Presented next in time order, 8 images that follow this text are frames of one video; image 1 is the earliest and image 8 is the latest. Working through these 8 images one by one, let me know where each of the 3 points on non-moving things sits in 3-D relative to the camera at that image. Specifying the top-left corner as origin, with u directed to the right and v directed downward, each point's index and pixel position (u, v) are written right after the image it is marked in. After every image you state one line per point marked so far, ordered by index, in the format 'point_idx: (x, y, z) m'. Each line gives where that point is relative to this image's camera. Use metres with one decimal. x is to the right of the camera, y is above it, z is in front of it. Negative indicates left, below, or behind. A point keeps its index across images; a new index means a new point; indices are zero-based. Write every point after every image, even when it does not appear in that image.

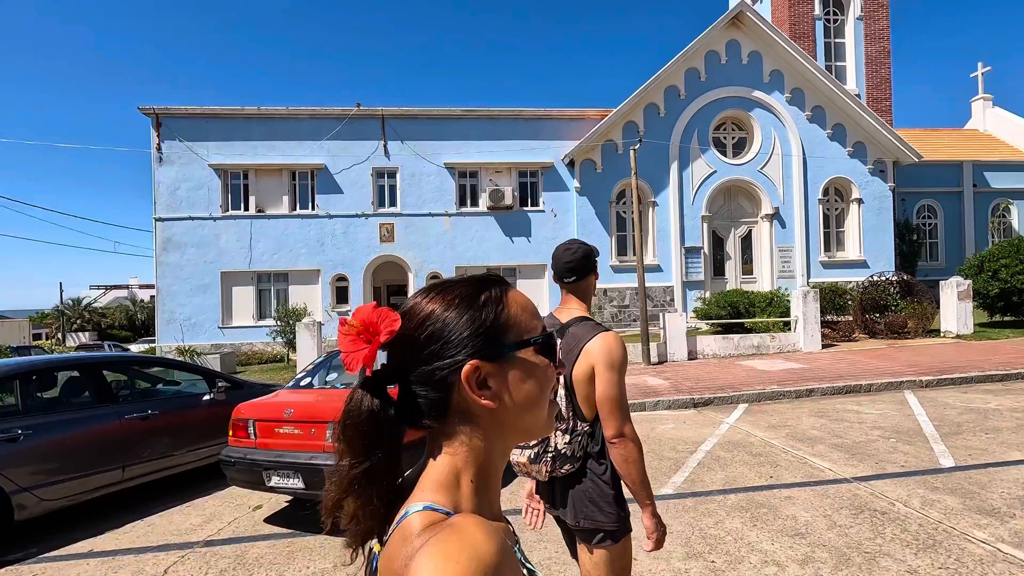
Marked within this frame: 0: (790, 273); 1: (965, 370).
0: (+9.7, +0.5, +18.6) m
1: (+7.7, -1.4, +9.1) m
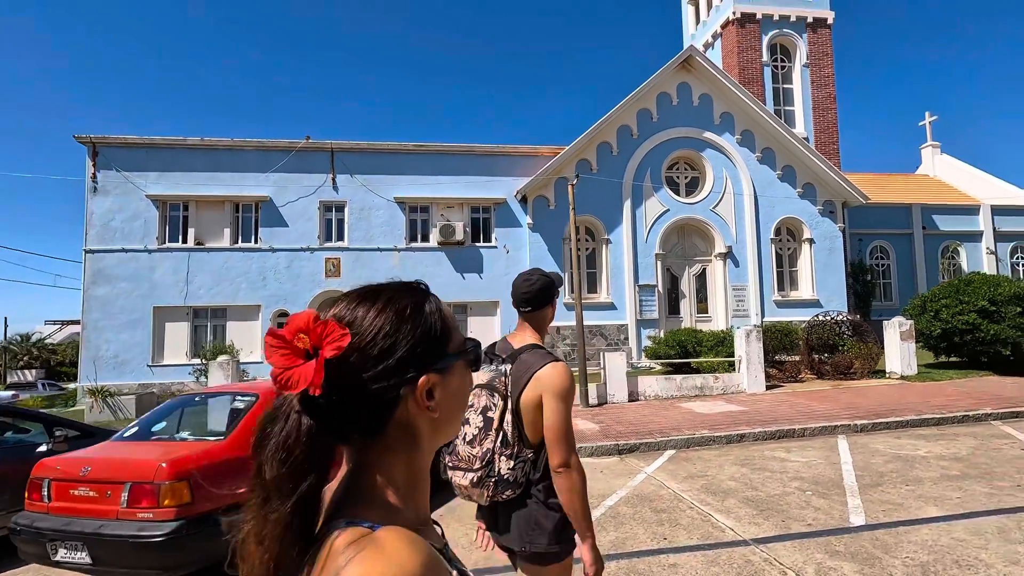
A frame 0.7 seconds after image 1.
0: (+8.0, -0.8, +18.5) m
1: (+6.4, -2.0, +8.8) m
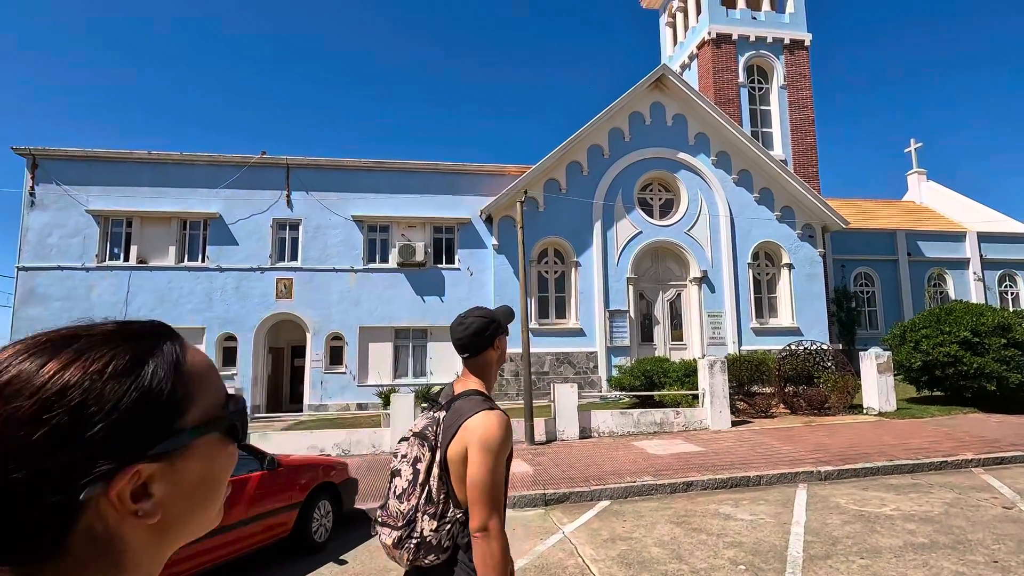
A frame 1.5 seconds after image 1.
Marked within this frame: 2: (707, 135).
0: (+6.9, -1.7, +17.6) m
1: (+5.3, -2.5, +7.8) m
2: (+6.7, +5.3, +18.5) m
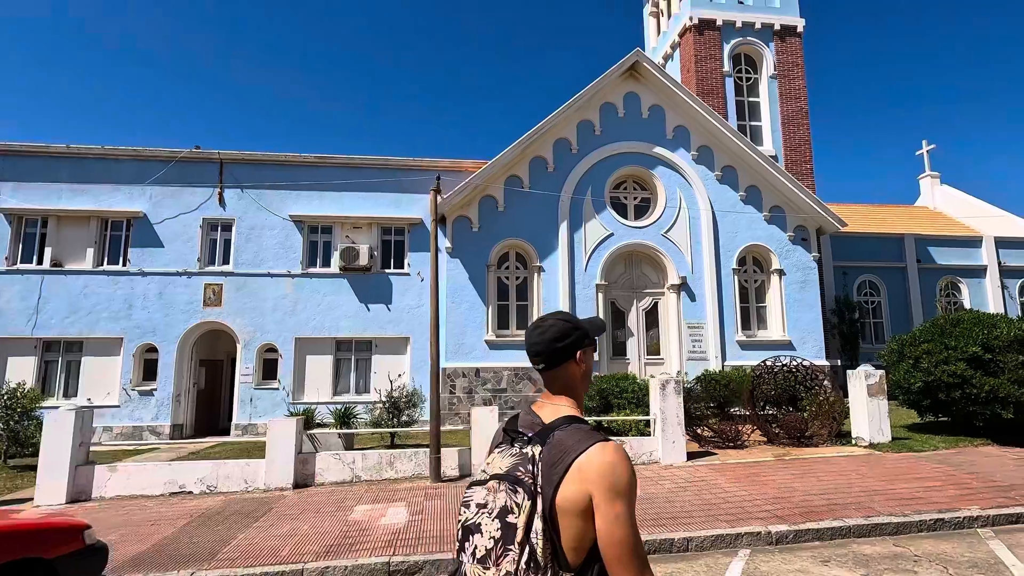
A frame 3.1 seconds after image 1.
0: (+5.6, -1.9, +15.7) m
1: (+3.8, -2.5, +6.0) m
2: (+5.5, +5.0, +16.8) m
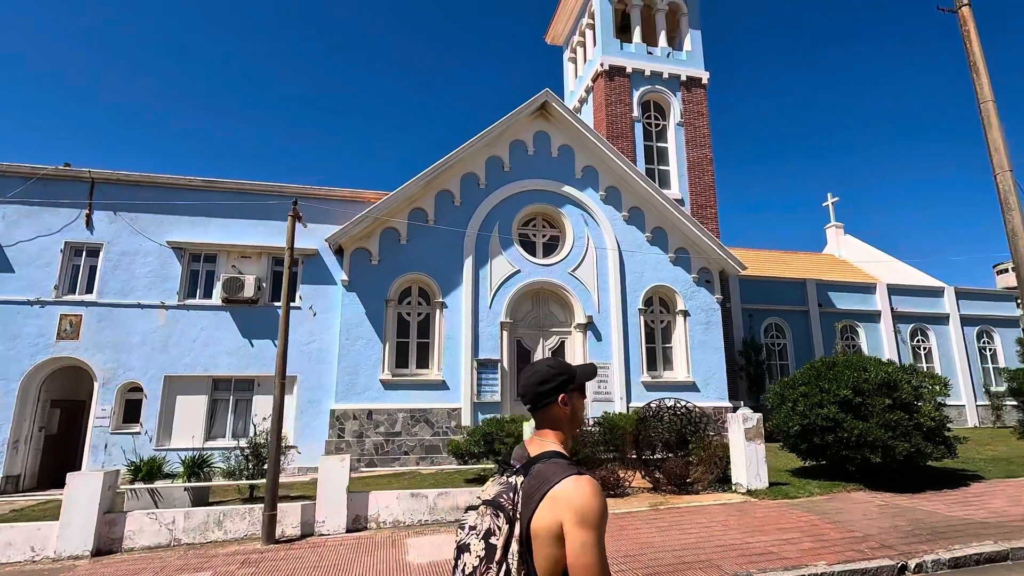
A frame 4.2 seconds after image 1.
0: (+2.7, -3.1, +15.4) m
1: (+1.9, -2.9, +5.5) m
2: (+2.7, +3.8, +17.0) m
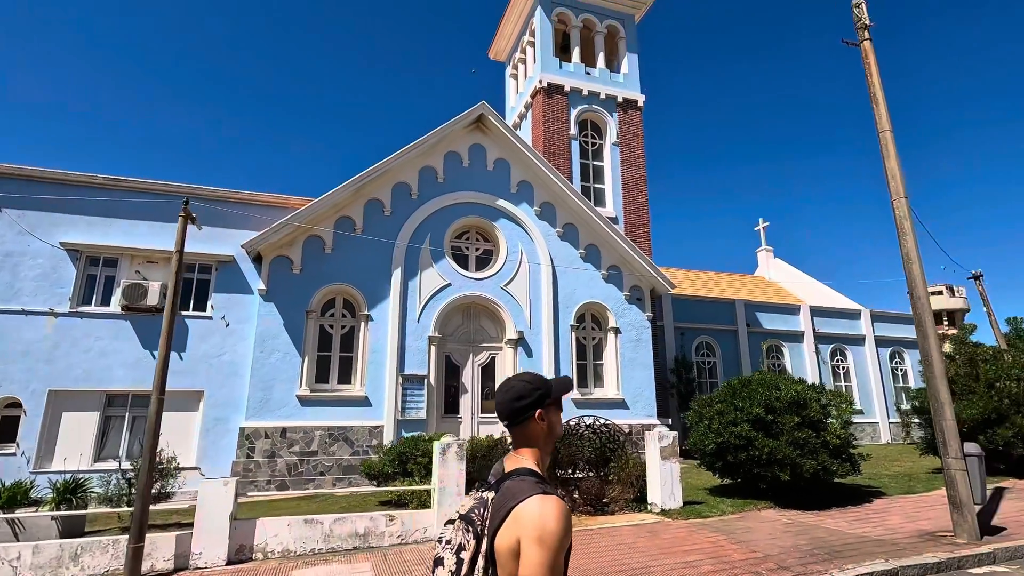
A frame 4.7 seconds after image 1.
0: (+0.7, -3.5, +15.2) m
1: (+0.8, -3.1, +5.3) m
2: (+0.6, +3.3, +16.9) m
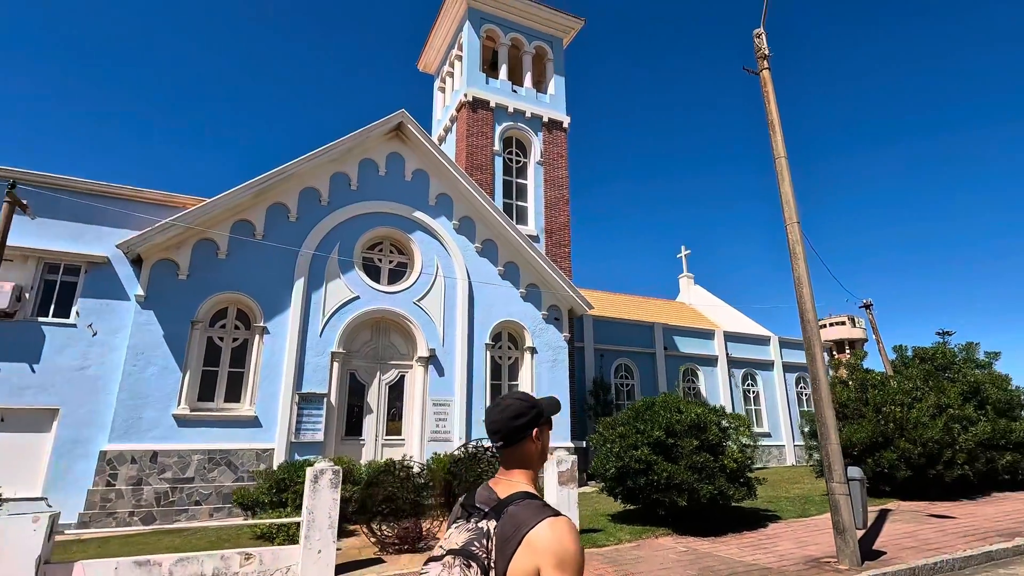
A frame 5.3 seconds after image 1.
0: (-1.8, -3.9, +14.5) m
1: (-0.5, -3.1, +4.7) m
2: (-1.9, +2.8, +16.4) m
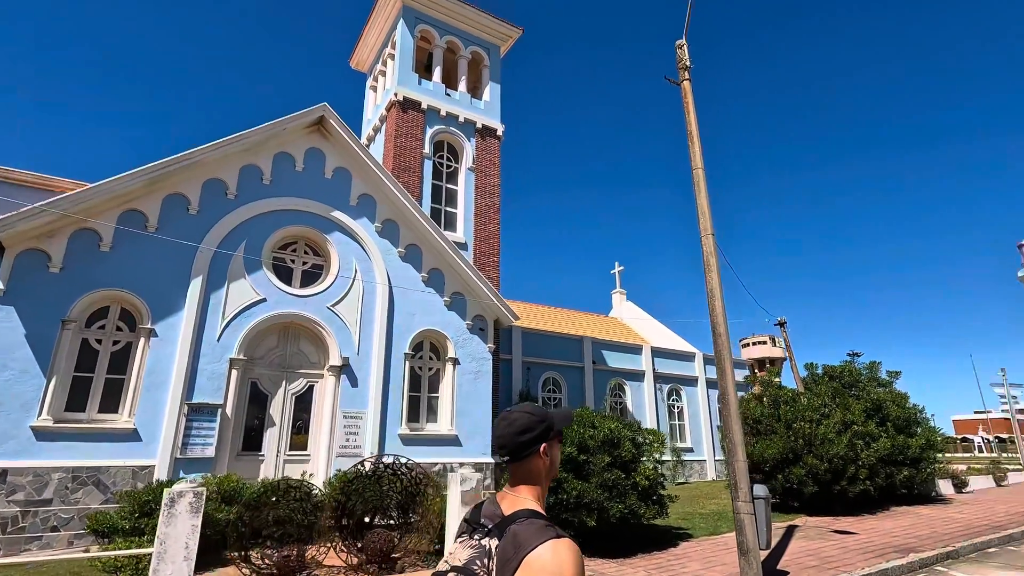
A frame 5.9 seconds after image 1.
0: (-3.9, -4.1, +13.5) m
1: (-1.6, -3.1, +3.9) m
2: (-4.0, +2.6, +15.7) m
